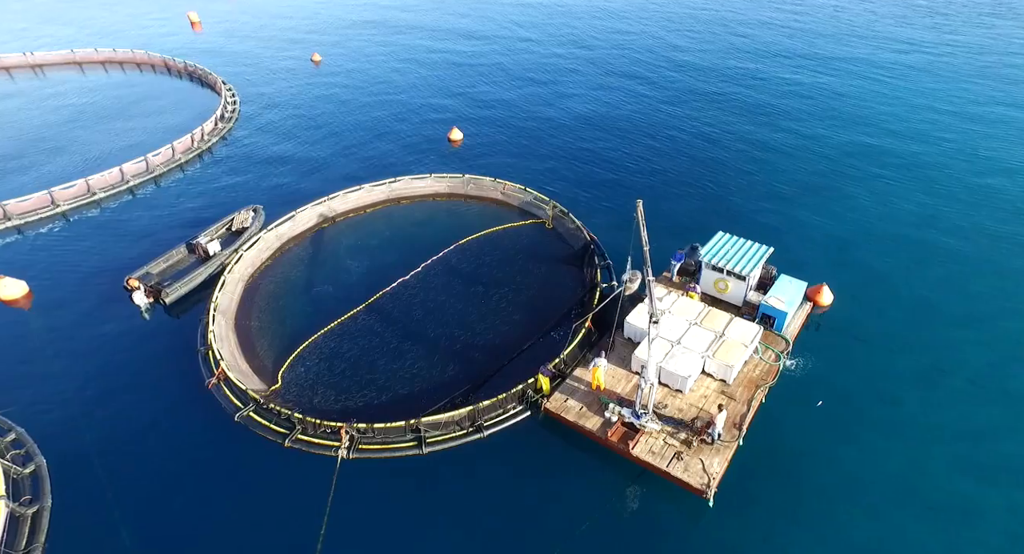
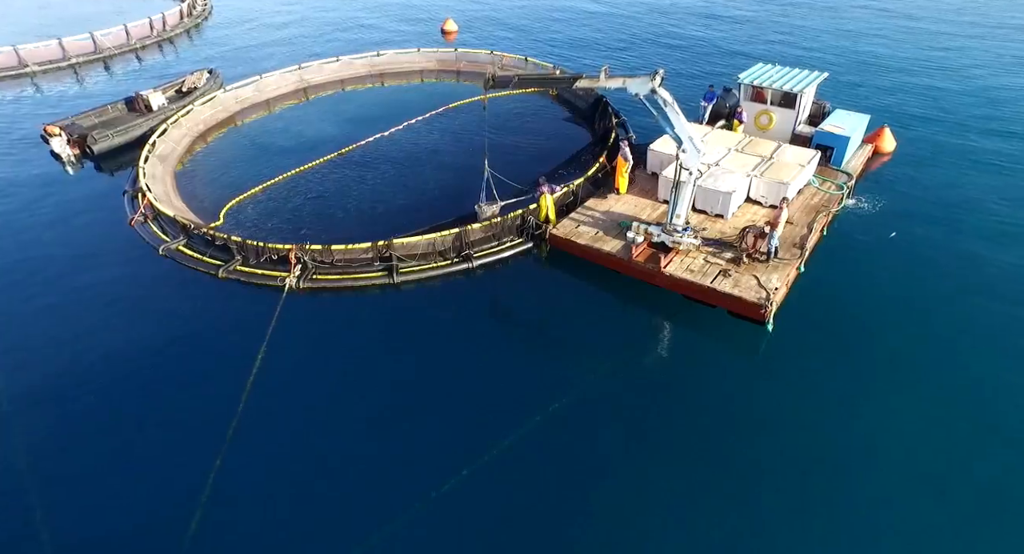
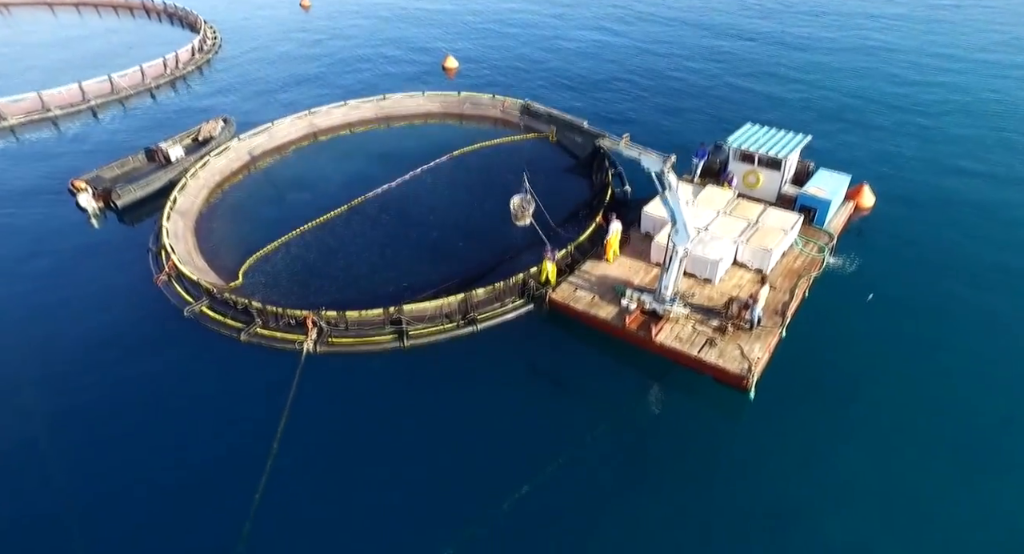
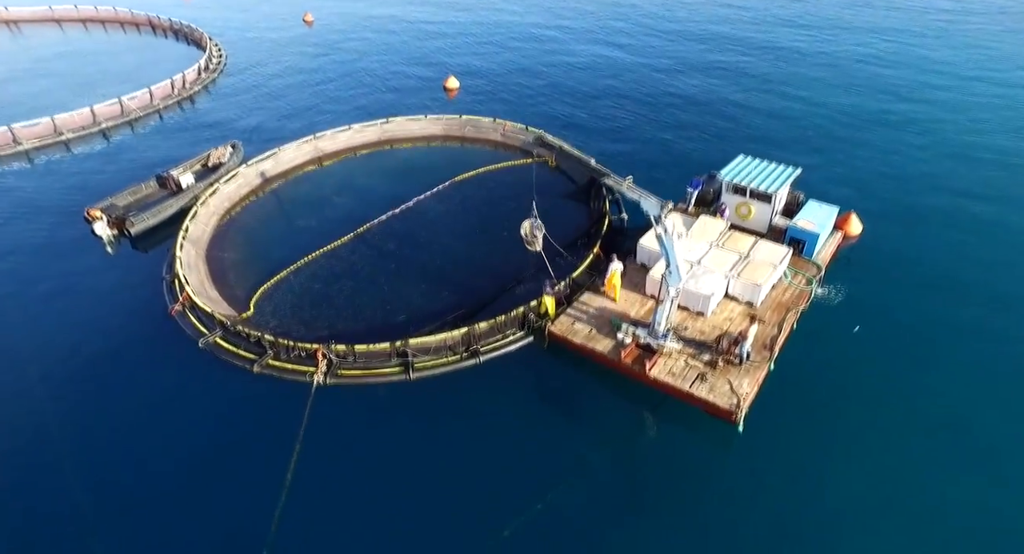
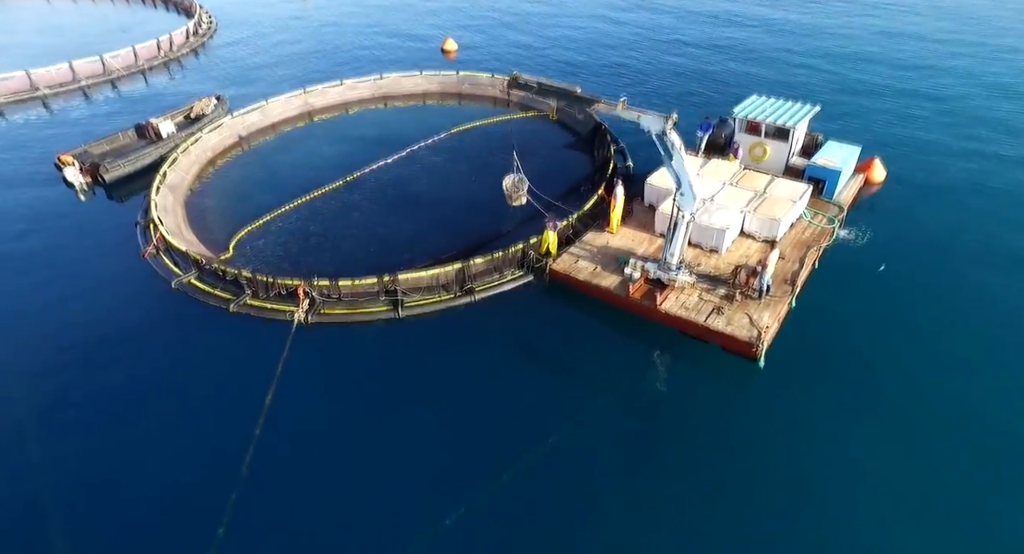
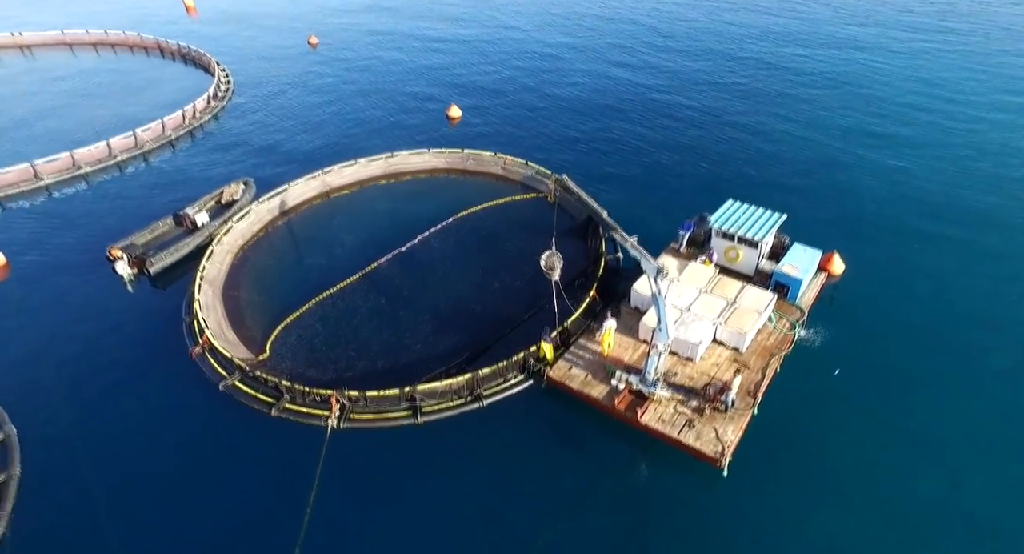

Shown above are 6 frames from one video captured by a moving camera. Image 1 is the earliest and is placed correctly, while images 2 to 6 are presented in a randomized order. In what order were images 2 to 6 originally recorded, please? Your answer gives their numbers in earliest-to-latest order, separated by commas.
6, 4, 3, 5, 2
